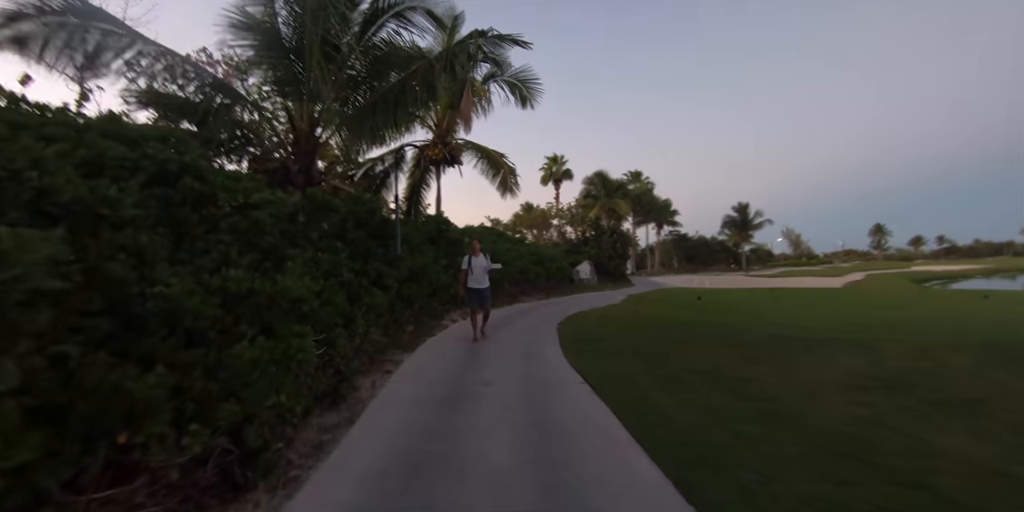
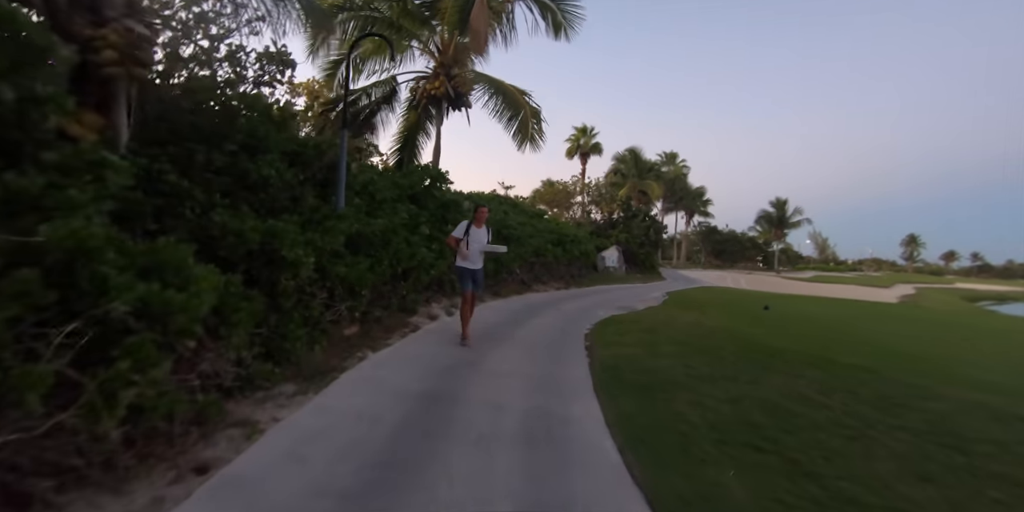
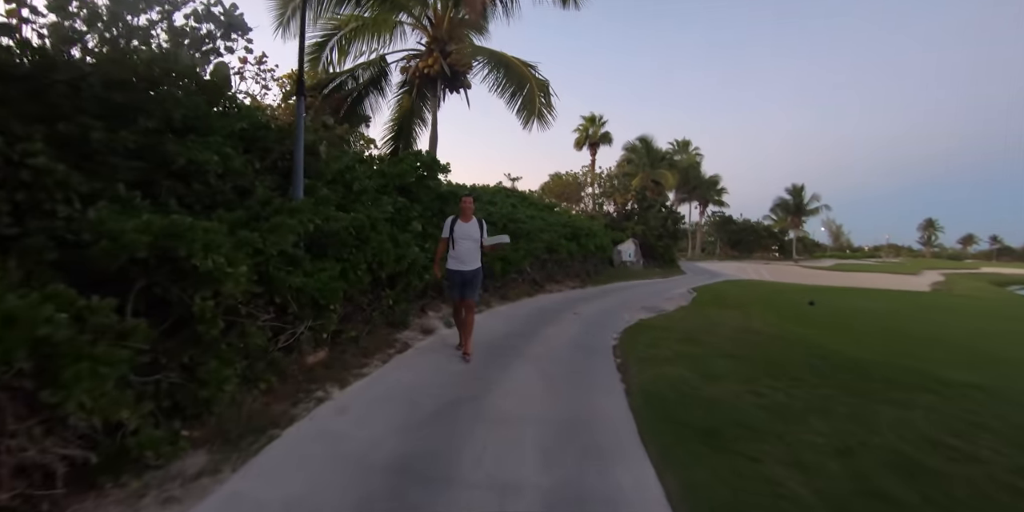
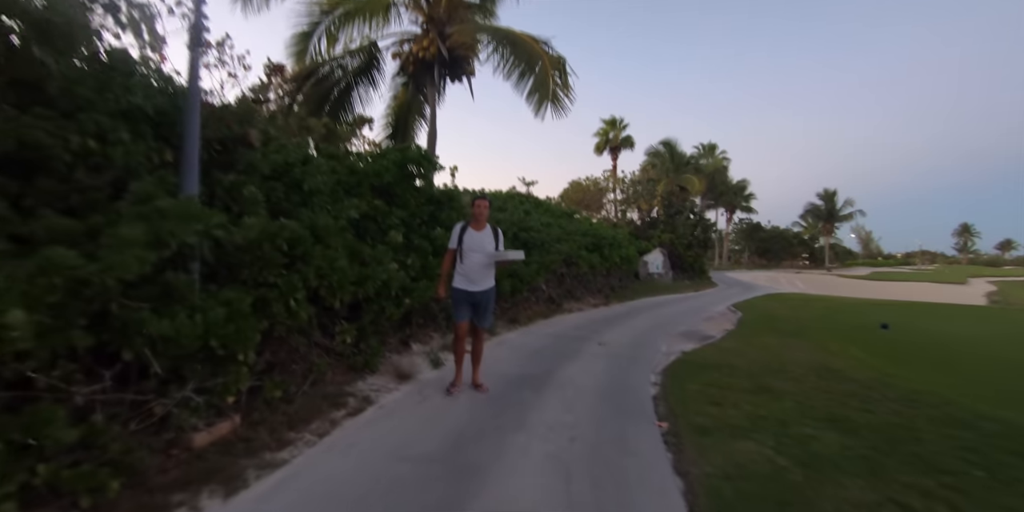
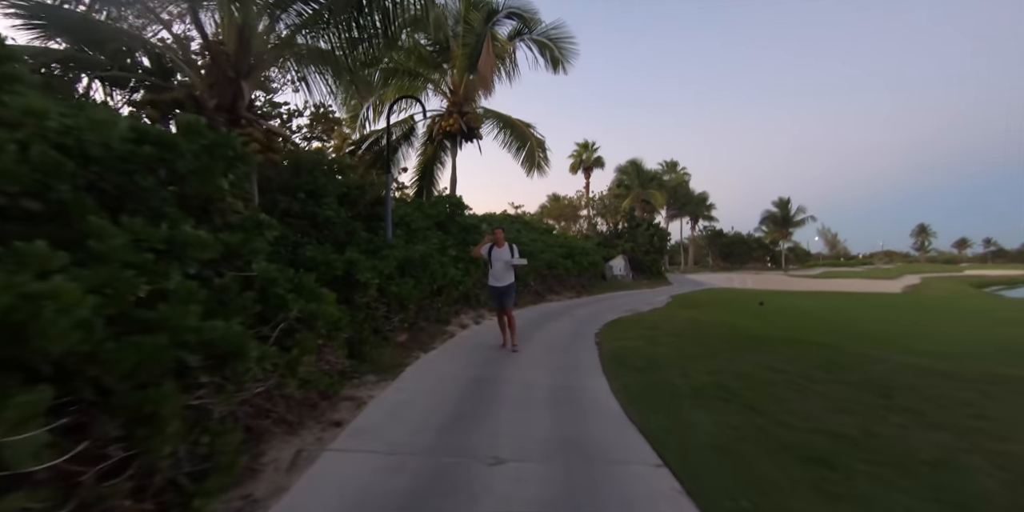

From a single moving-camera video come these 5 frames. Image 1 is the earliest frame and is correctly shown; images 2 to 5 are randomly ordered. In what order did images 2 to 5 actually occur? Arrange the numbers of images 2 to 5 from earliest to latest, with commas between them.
5, 2, 3, 4
